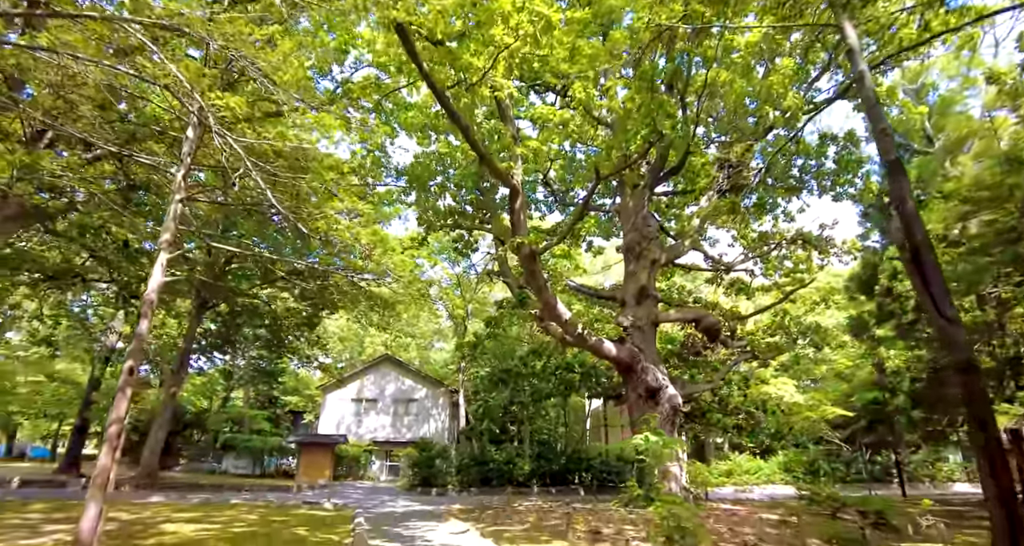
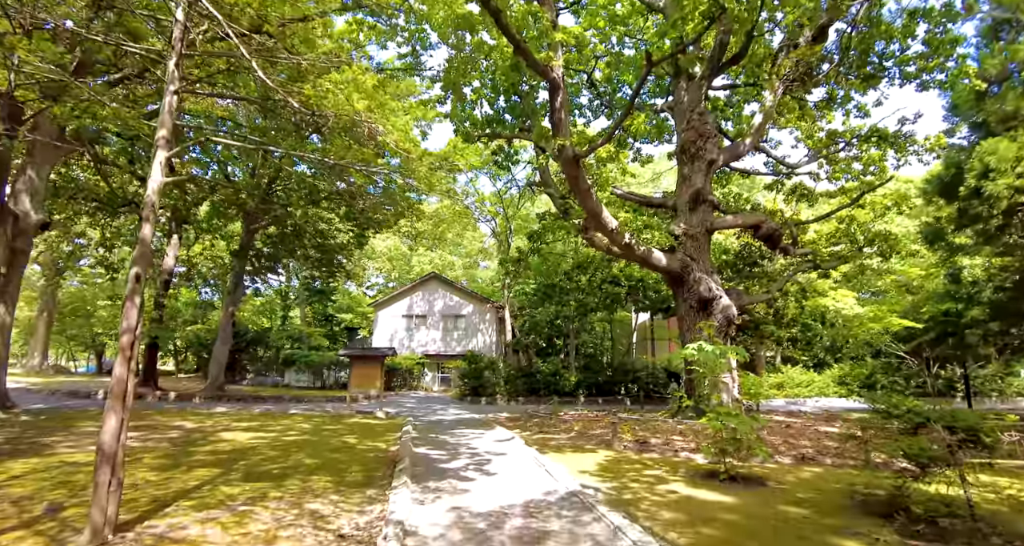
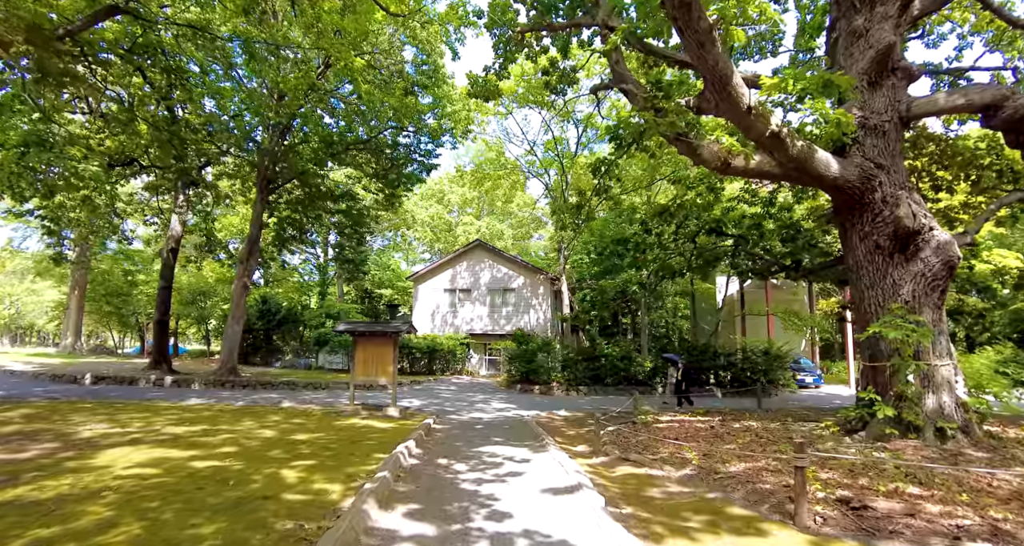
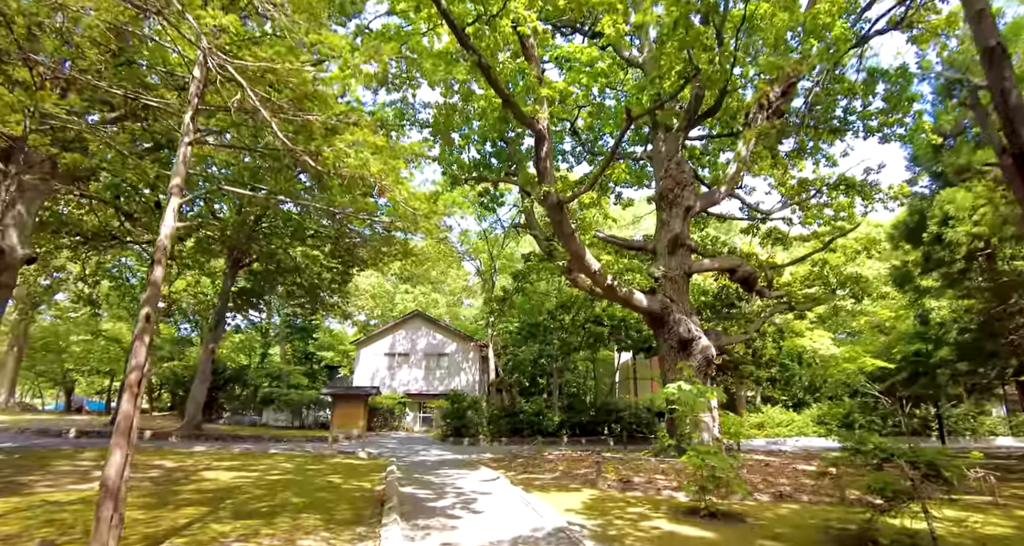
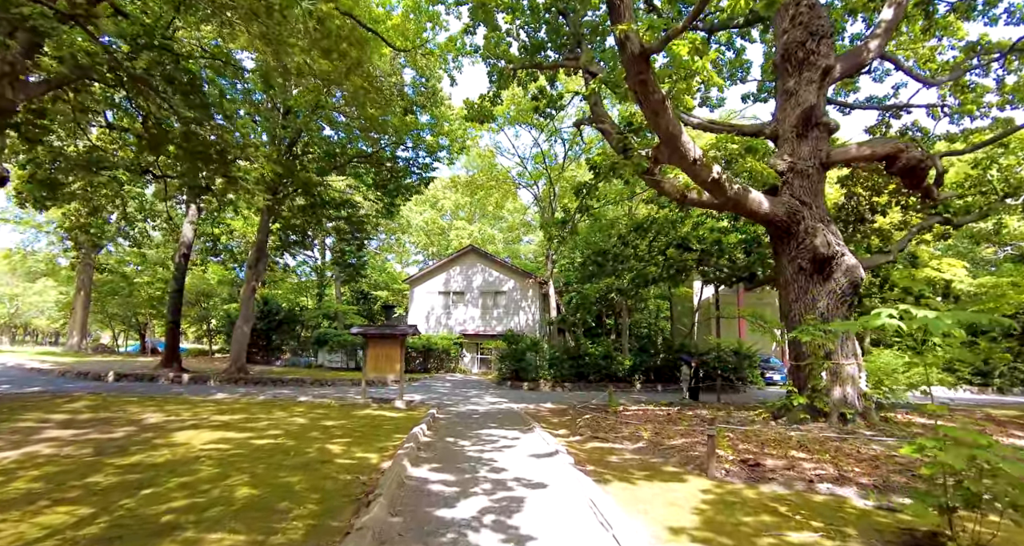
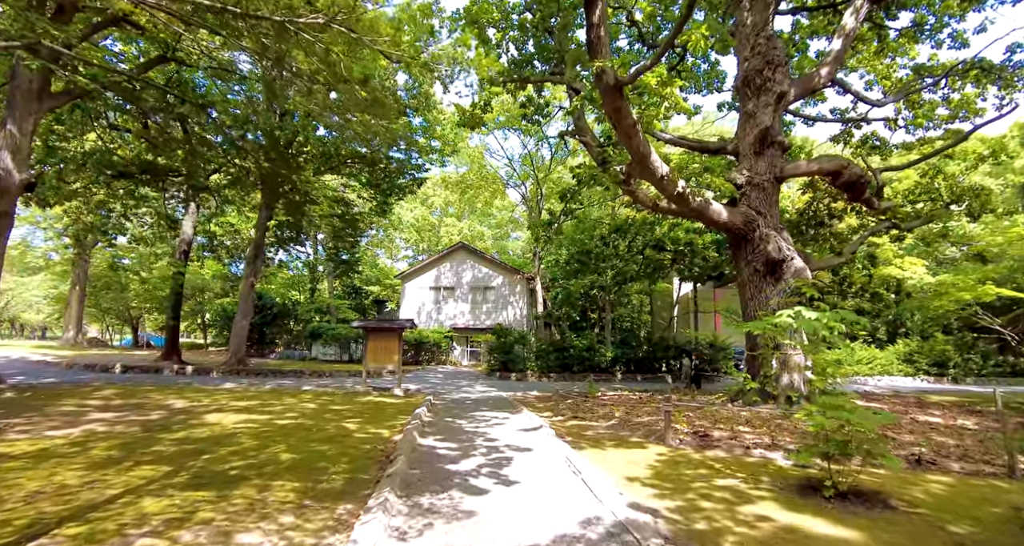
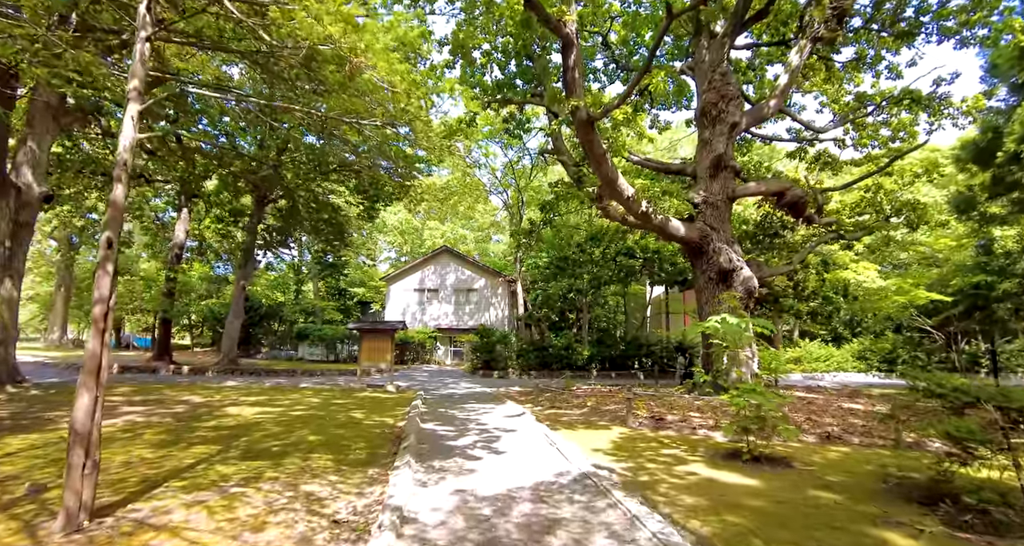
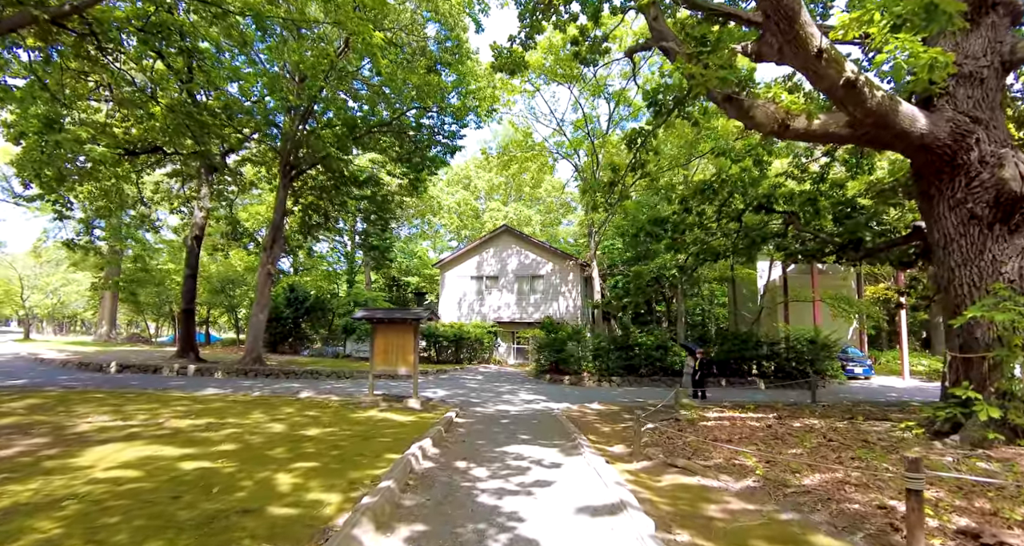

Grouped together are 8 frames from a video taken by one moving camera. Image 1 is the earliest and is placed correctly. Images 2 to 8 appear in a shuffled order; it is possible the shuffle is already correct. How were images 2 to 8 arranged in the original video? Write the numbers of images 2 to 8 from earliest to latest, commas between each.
4, 2, 7, 6, 5, 3, 8
